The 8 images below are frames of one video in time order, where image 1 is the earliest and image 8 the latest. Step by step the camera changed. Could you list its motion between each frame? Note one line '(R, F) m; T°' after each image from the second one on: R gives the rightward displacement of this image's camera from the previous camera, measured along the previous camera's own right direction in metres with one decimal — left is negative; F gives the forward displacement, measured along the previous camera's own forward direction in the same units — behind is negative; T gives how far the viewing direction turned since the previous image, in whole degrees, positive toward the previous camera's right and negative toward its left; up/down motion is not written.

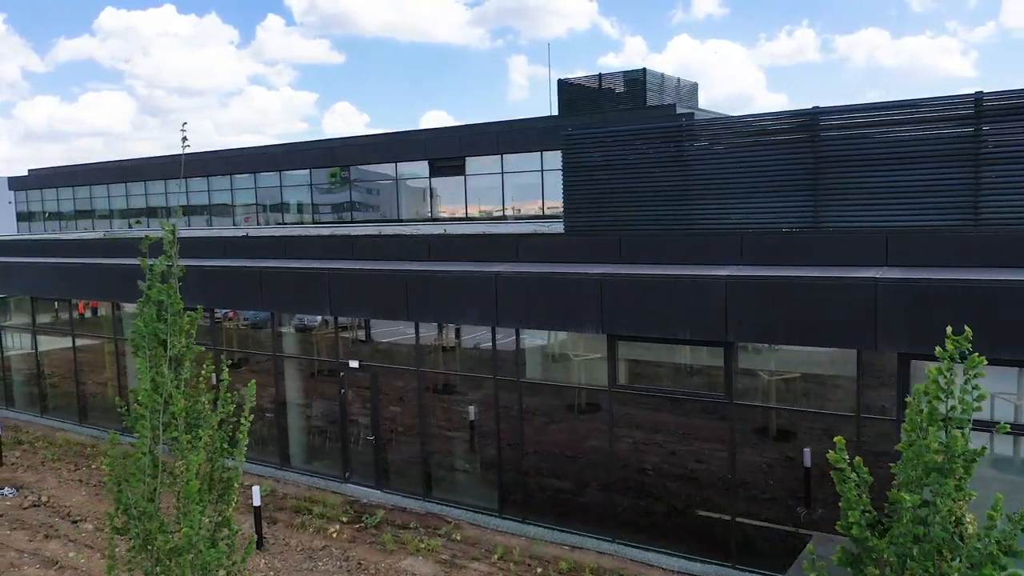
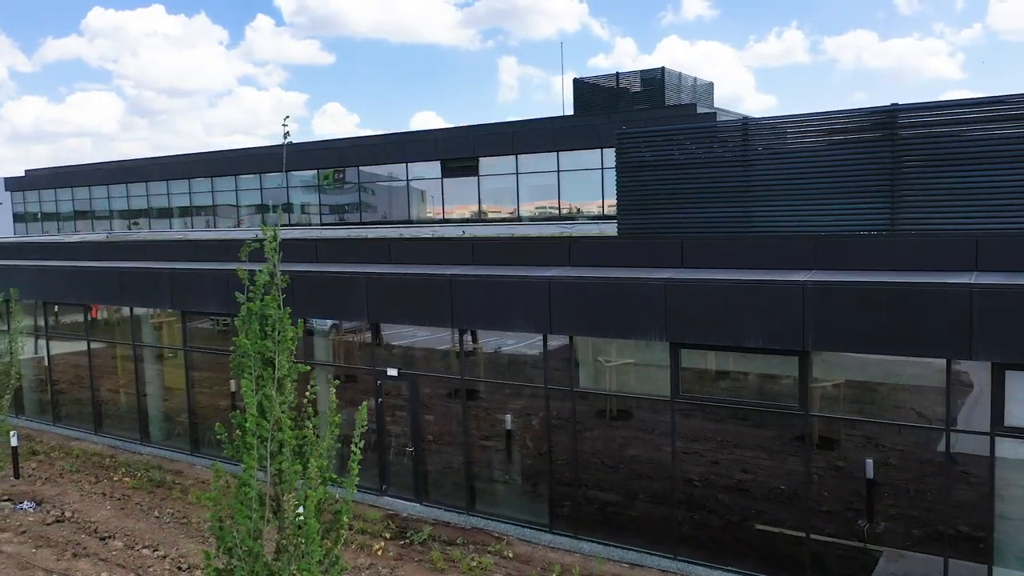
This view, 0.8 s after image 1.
(-0.8, +0.5) m; +1°
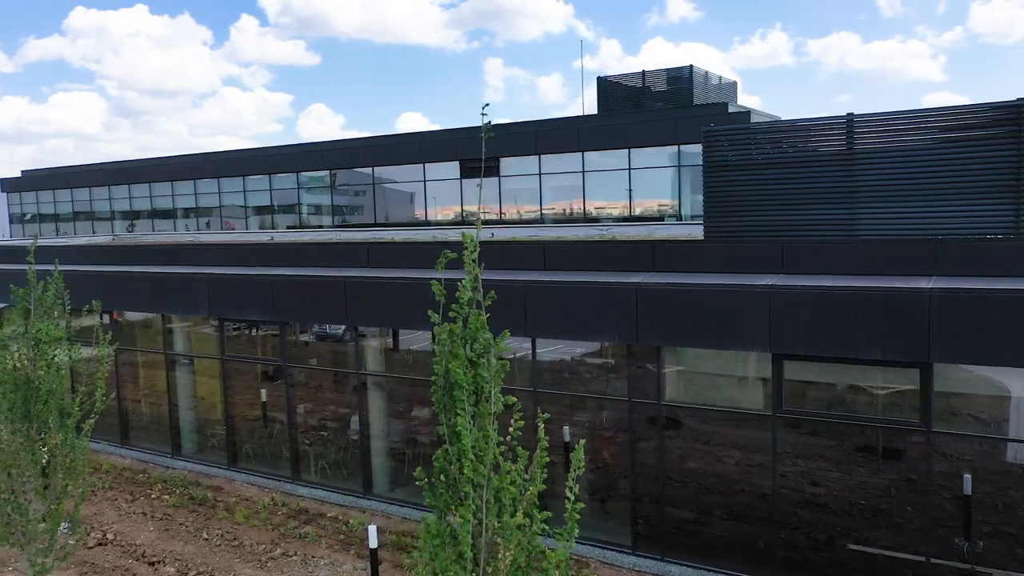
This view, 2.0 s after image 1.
(-1.1, +0.6) m; +1°
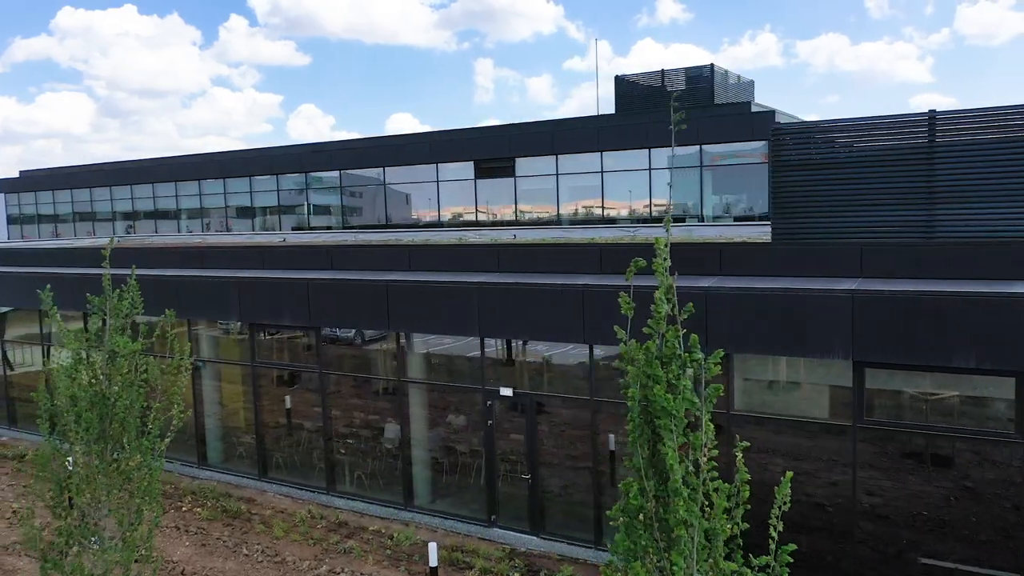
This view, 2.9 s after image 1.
(-0.8, +0.4) m; +1°
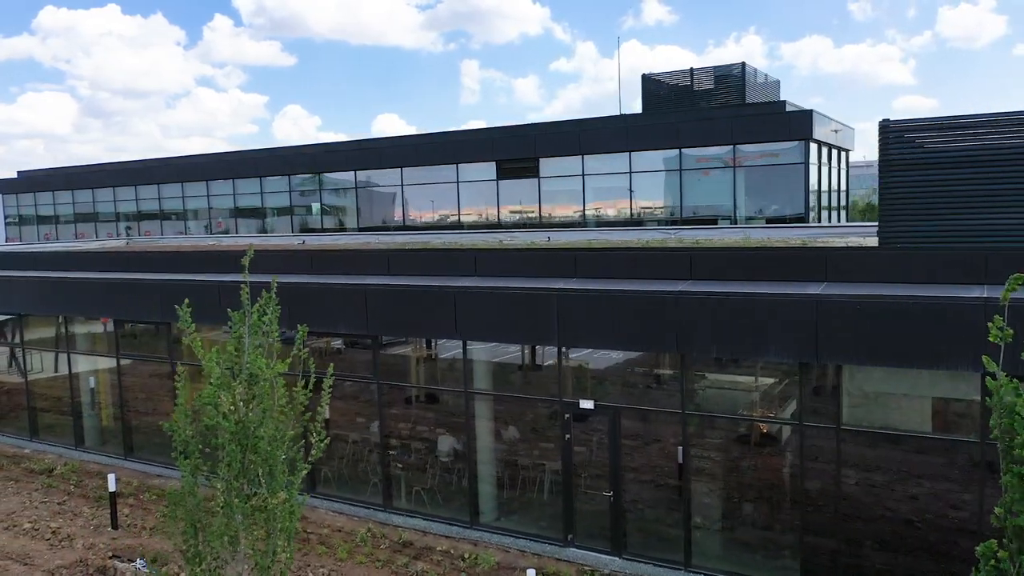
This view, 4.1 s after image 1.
(-1.2, +0.6) m; +1°
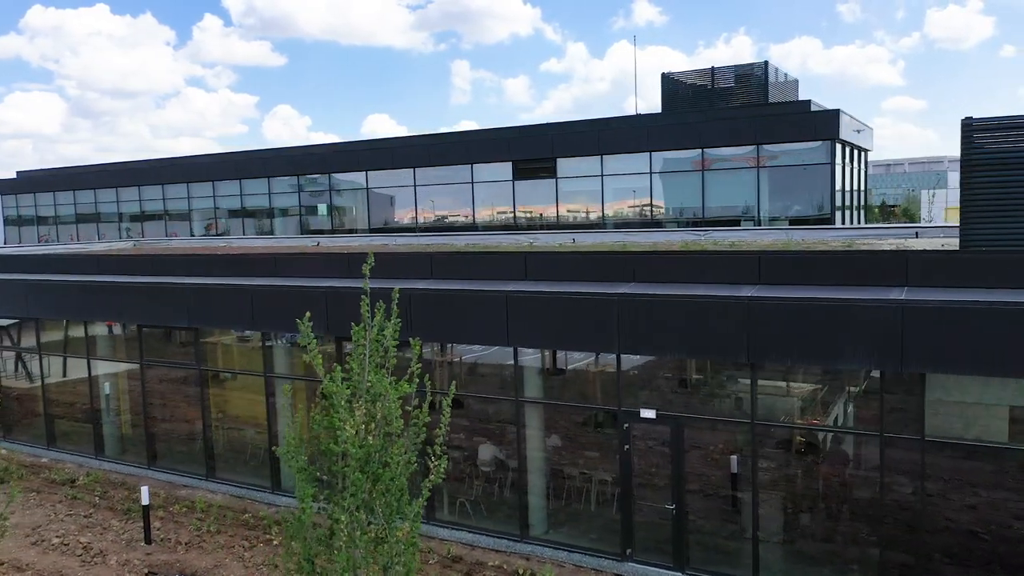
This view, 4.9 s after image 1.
(-0.8, +0.4) m; +1°
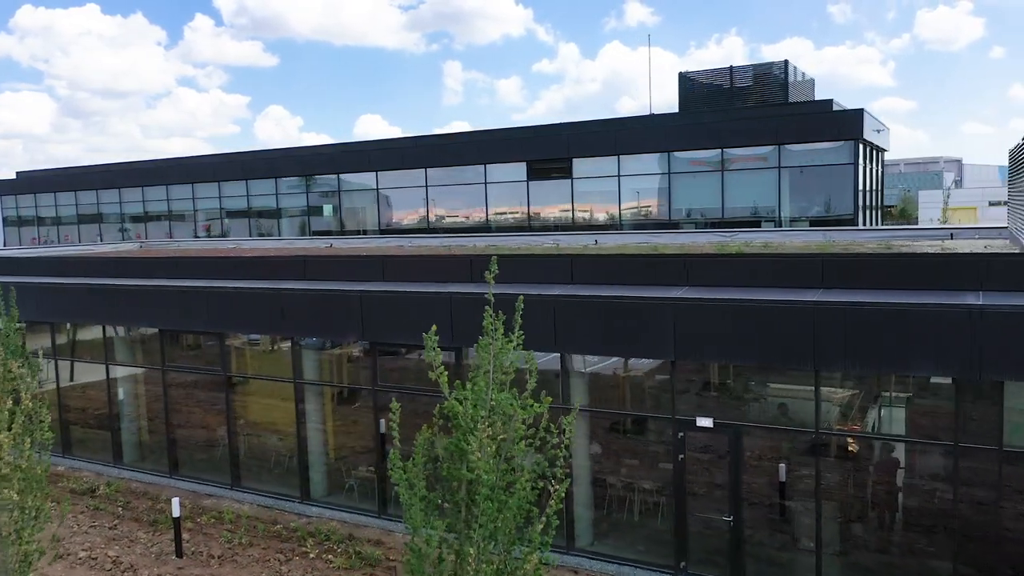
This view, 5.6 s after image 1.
(-0.7, +0.3) m; +1°
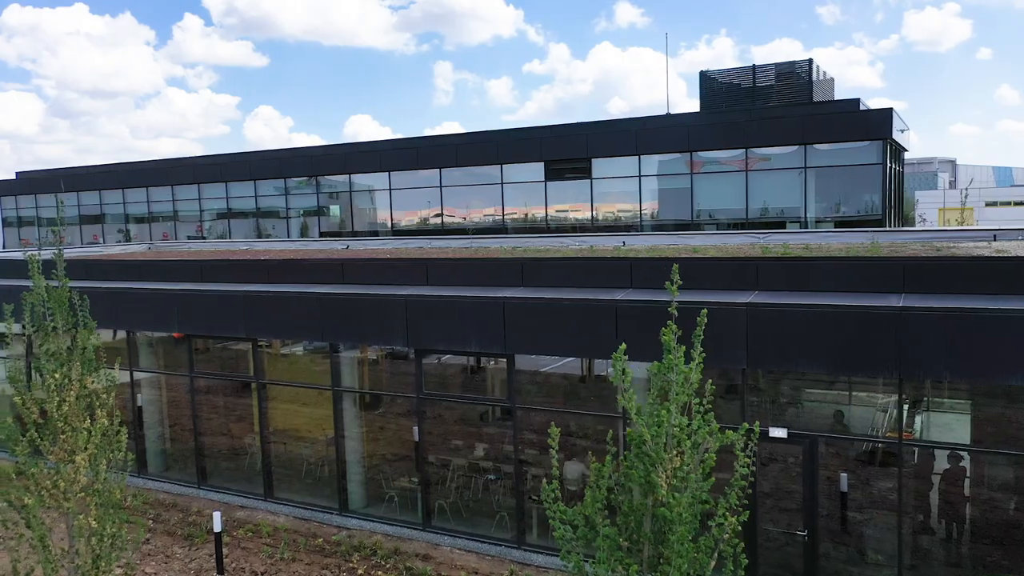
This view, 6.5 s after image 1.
(-0.8, +0.4) m; +1°
